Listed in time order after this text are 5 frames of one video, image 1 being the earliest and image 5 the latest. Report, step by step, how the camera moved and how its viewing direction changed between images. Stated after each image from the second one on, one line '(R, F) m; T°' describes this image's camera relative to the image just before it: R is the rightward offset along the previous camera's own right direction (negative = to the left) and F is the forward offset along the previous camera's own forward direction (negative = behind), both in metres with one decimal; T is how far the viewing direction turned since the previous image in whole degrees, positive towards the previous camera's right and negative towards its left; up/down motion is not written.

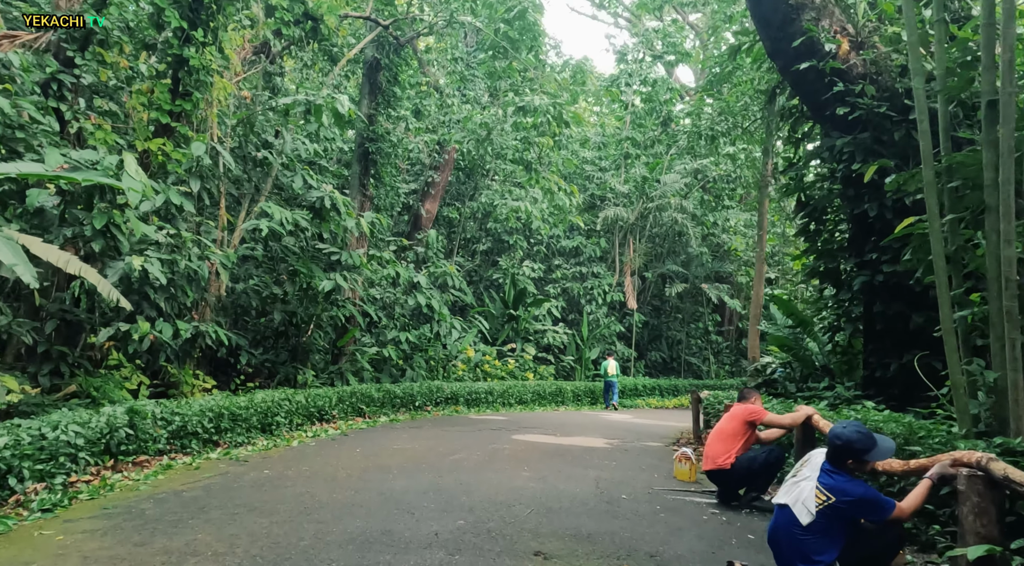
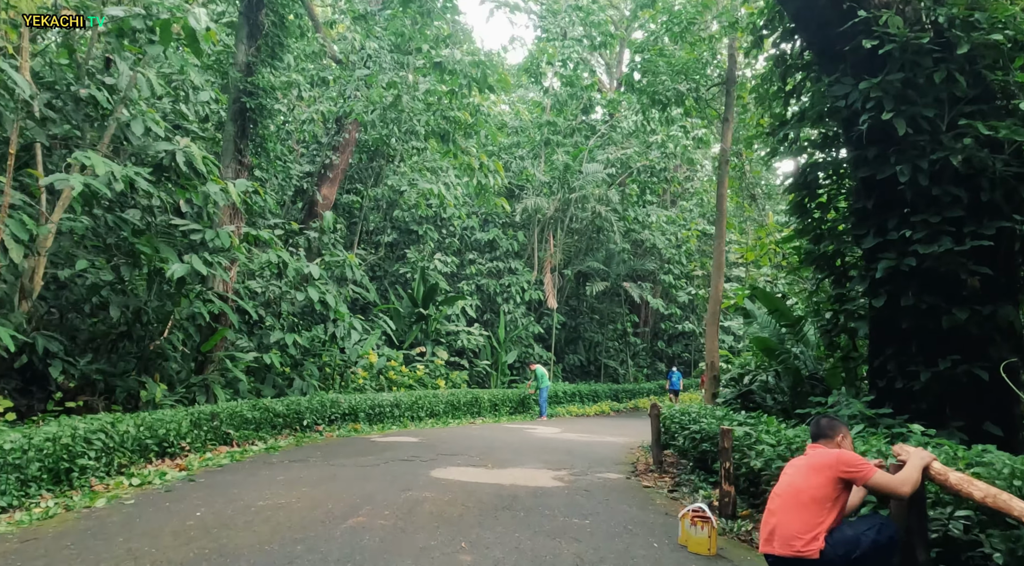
(-0.2, +2.4) m; +7°
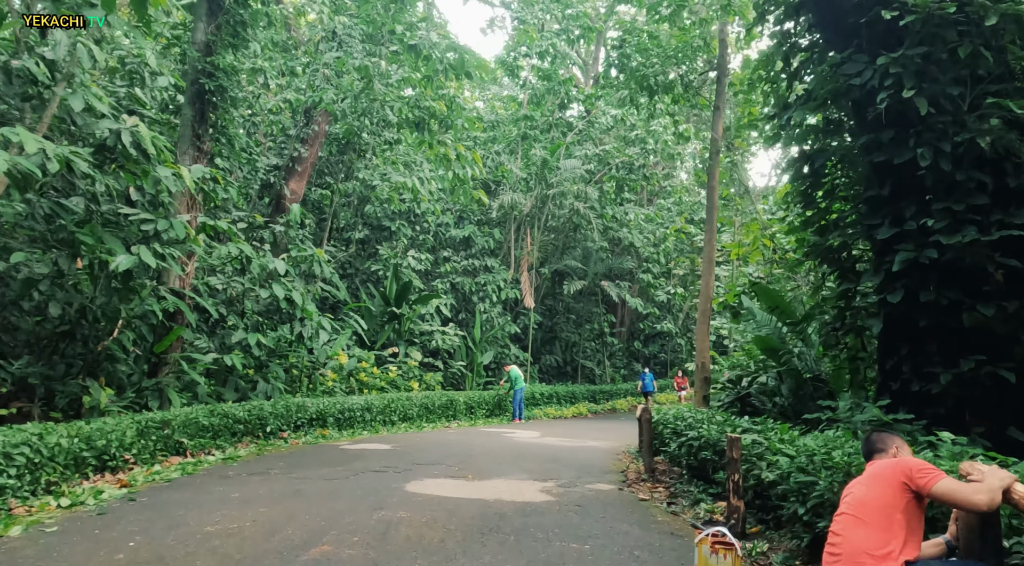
(-0.1, +0.7) m; +2°
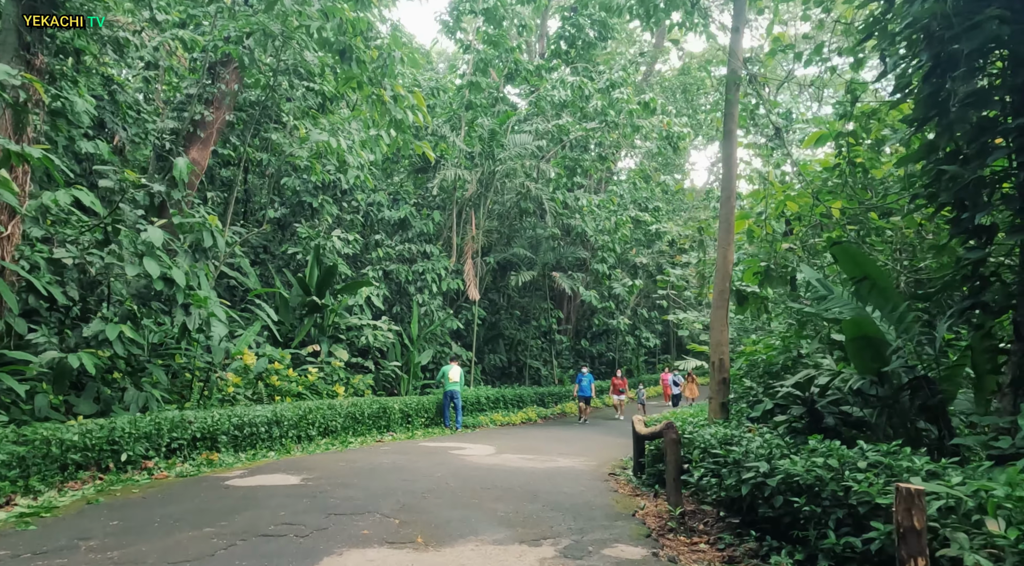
(-0.3, +2.7) m; +5°
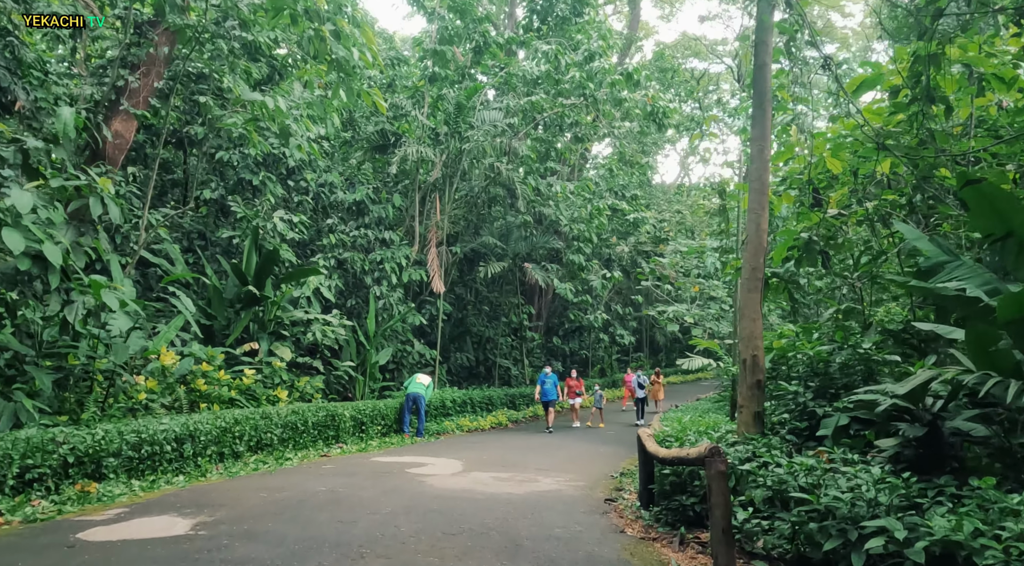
(0.0, +1.9) m; +2°
